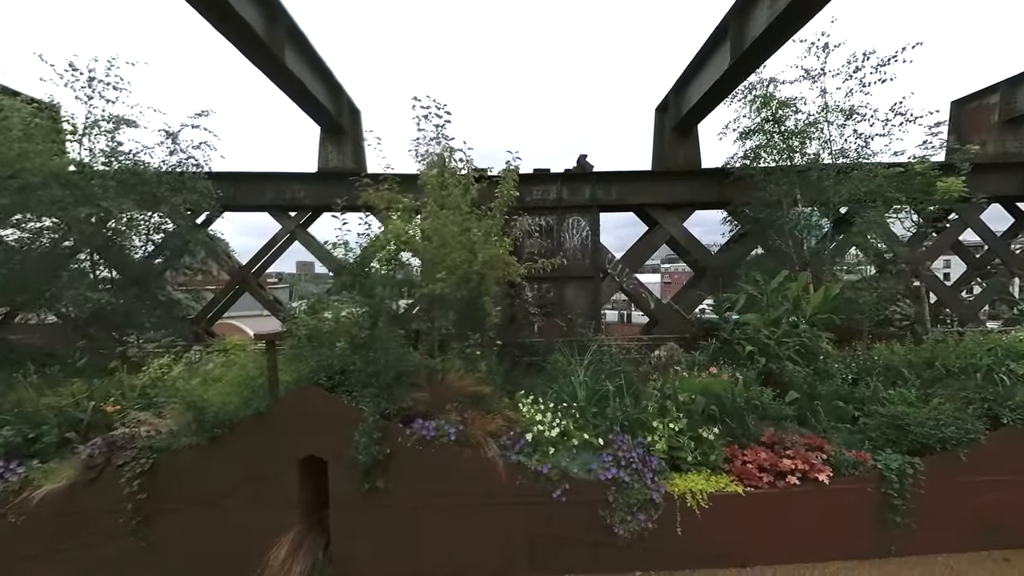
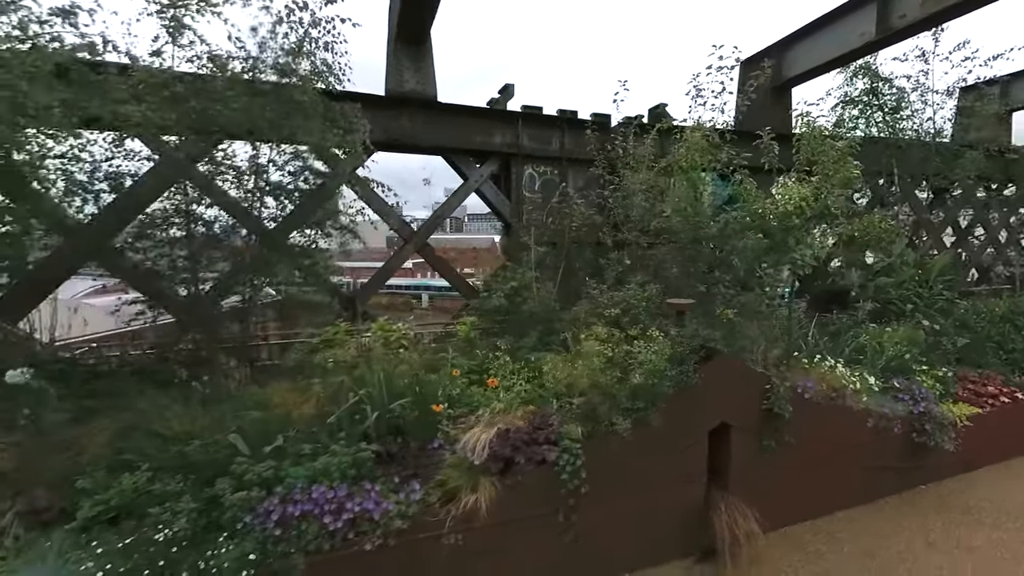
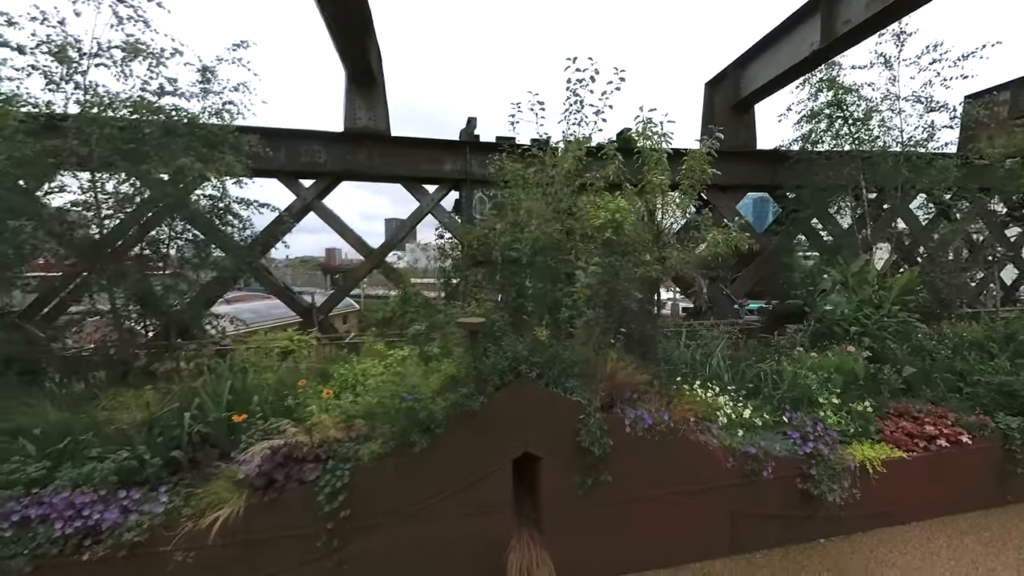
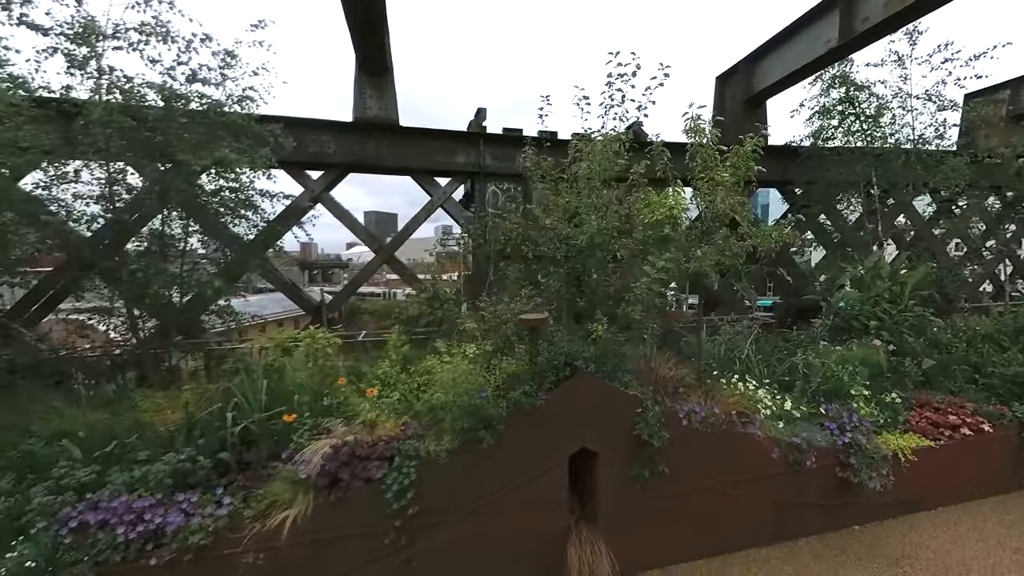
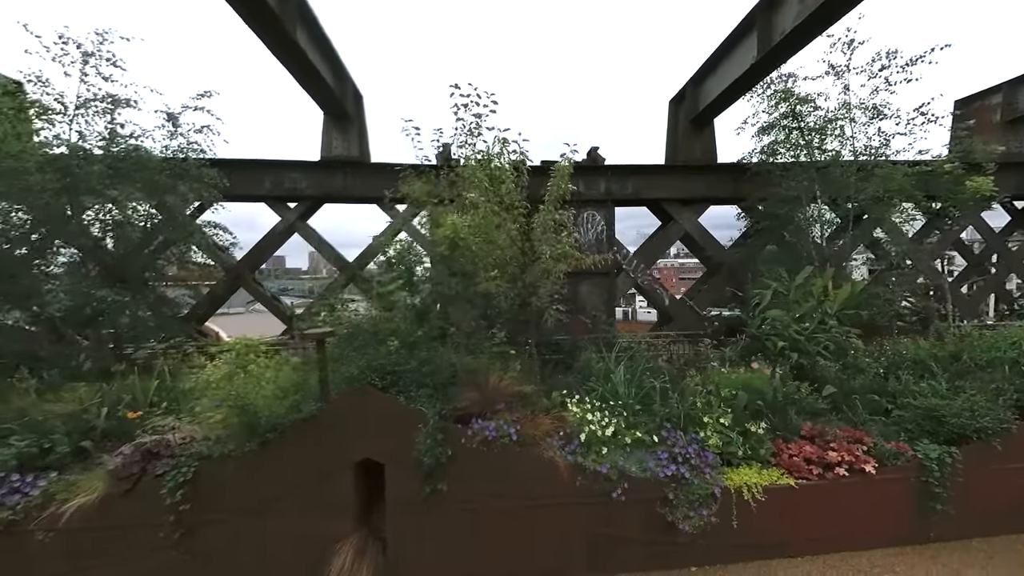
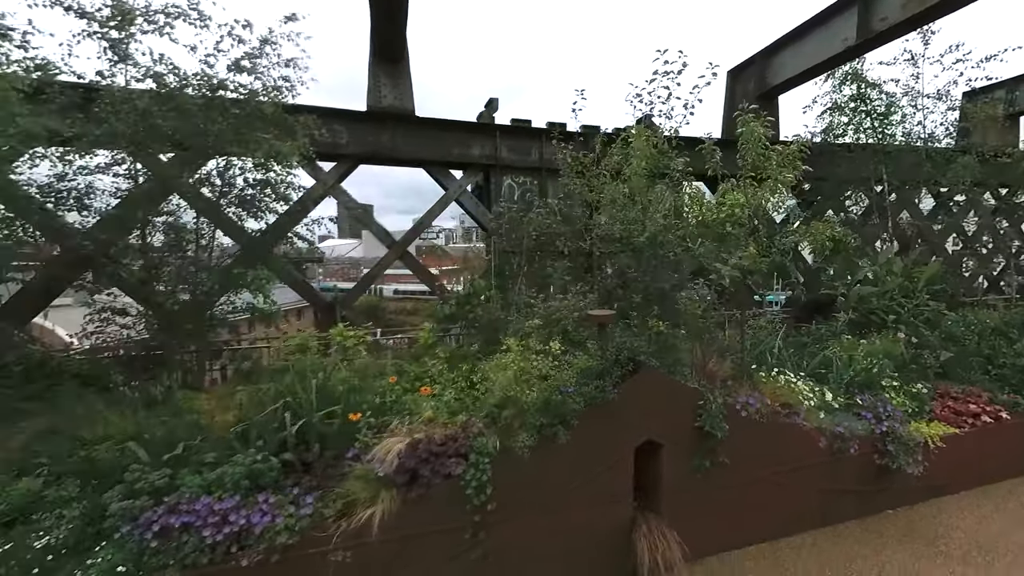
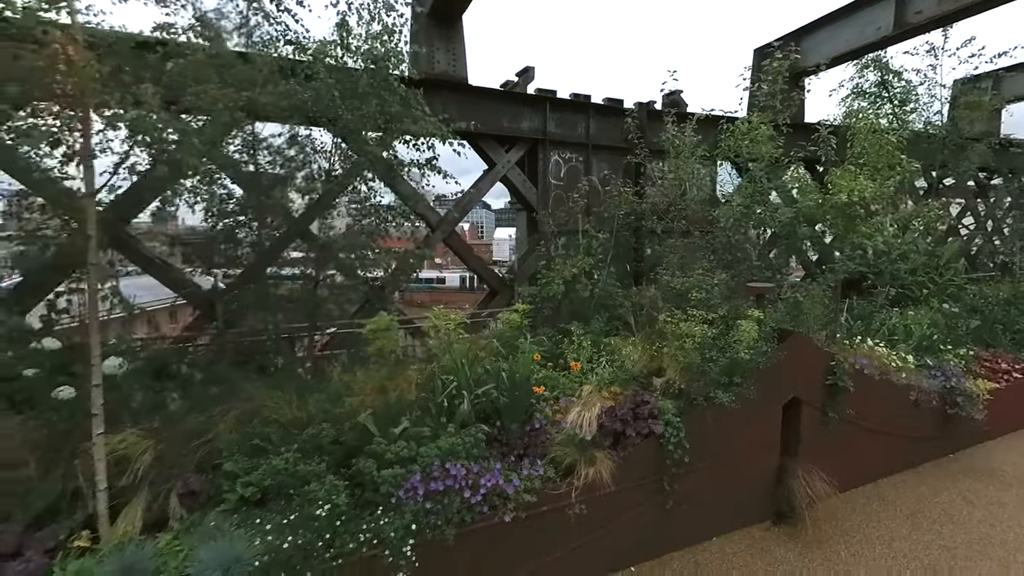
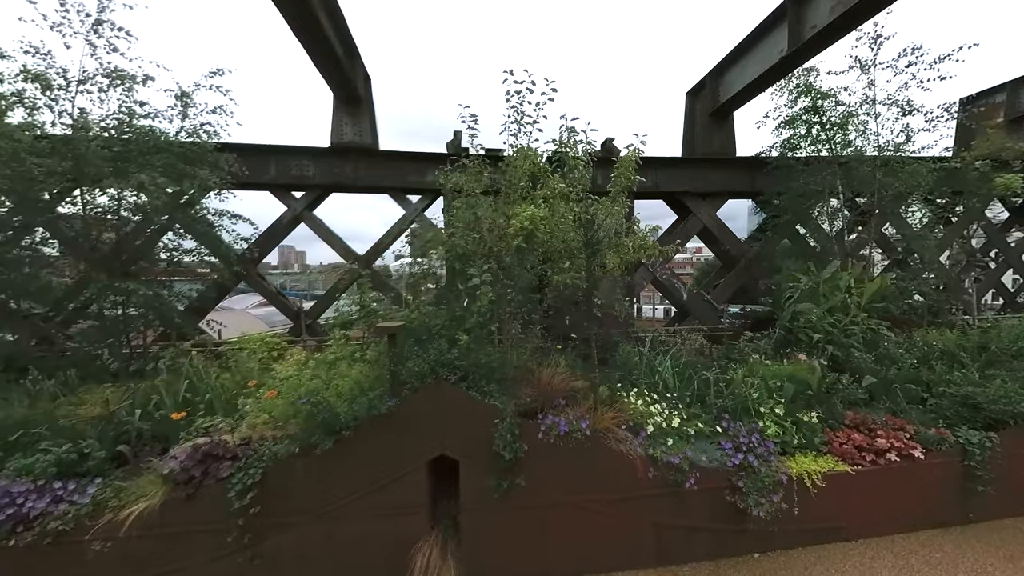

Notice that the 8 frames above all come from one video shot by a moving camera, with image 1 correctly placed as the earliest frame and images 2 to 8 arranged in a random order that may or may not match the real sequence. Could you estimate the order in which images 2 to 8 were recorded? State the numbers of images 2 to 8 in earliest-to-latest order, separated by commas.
5, 8, 3, 4, 6, 2, 7
